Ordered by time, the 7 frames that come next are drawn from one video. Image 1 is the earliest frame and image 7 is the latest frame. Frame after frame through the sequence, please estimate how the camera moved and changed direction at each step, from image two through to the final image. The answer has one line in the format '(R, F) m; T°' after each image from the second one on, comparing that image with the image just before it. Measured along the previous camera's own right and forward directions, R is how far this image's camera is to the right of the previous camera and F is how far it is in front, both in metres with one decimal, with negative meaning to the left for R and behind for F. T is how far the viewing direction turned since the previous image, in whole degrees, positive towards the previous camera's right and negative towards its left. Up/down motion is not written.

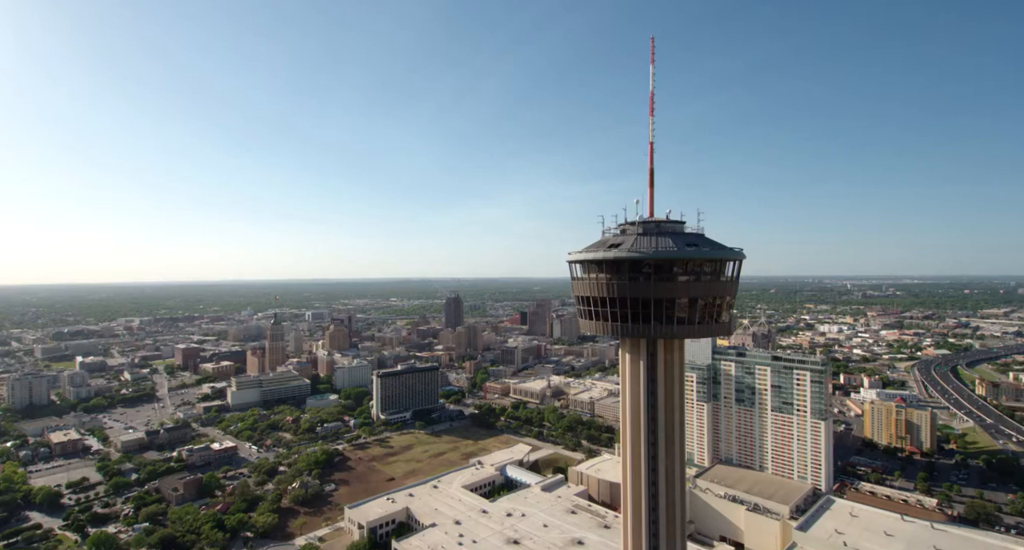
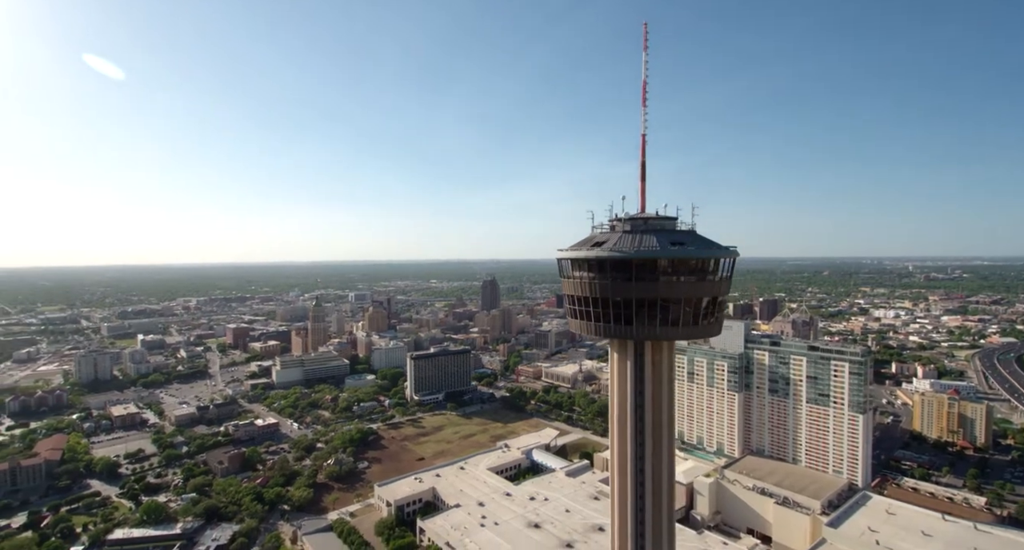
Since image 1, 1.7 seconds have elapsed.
(+2.5, 0.0) m; -6°
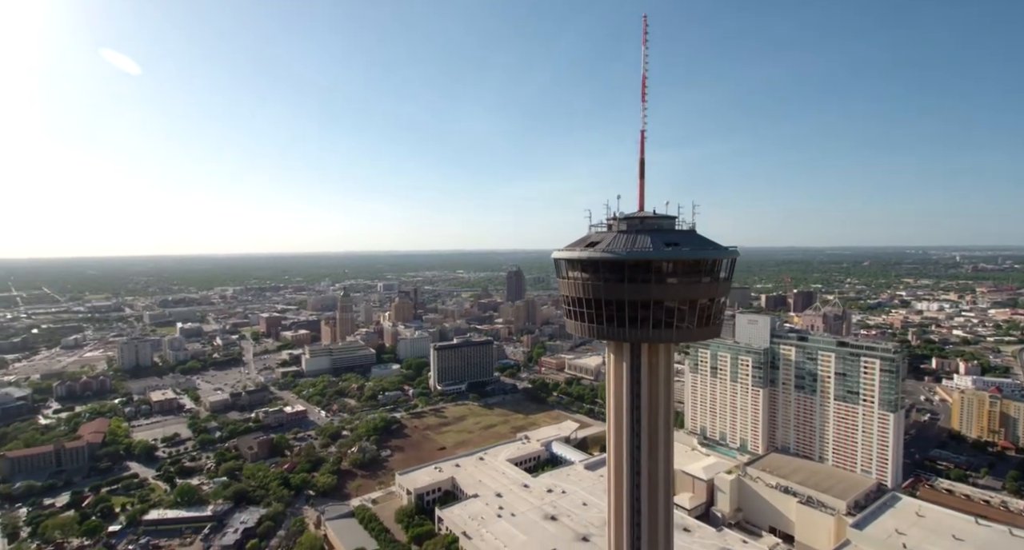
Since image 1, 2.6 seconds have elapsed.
(+1.6, 0.0) m; -4°
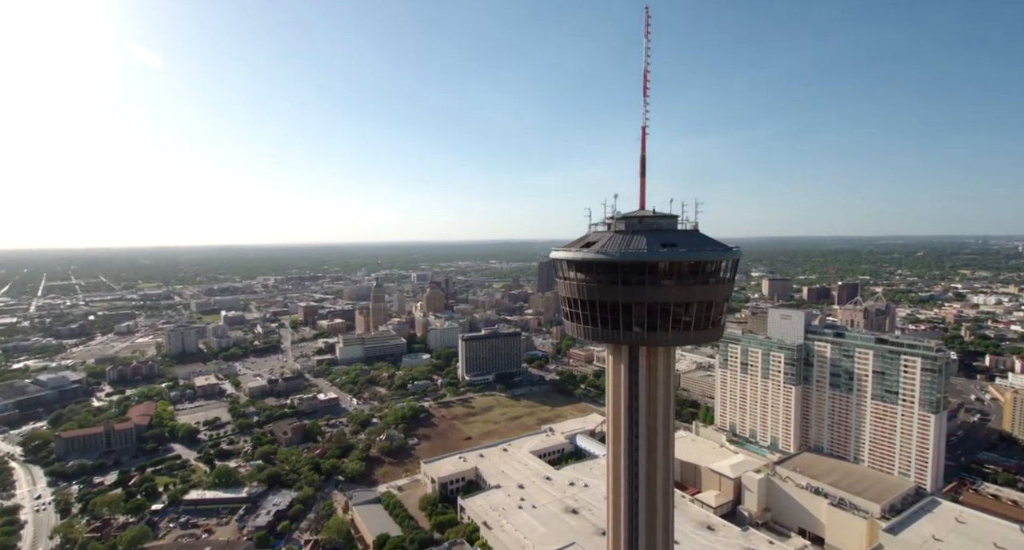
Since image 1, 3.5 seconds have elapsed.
(+1.8, +0.1) m; -5°
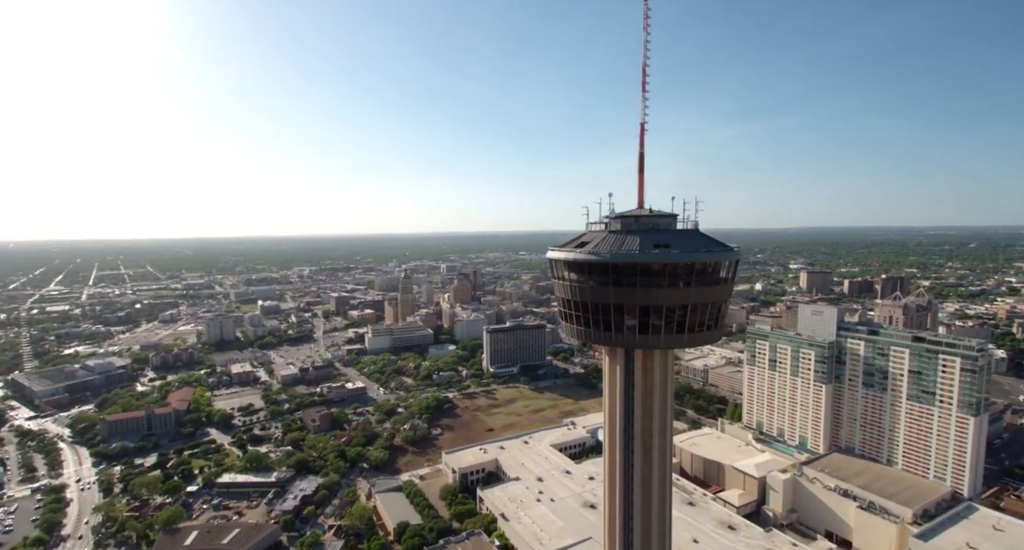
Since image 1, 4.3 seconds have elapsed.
(+1.7, +0.2) m; -4°
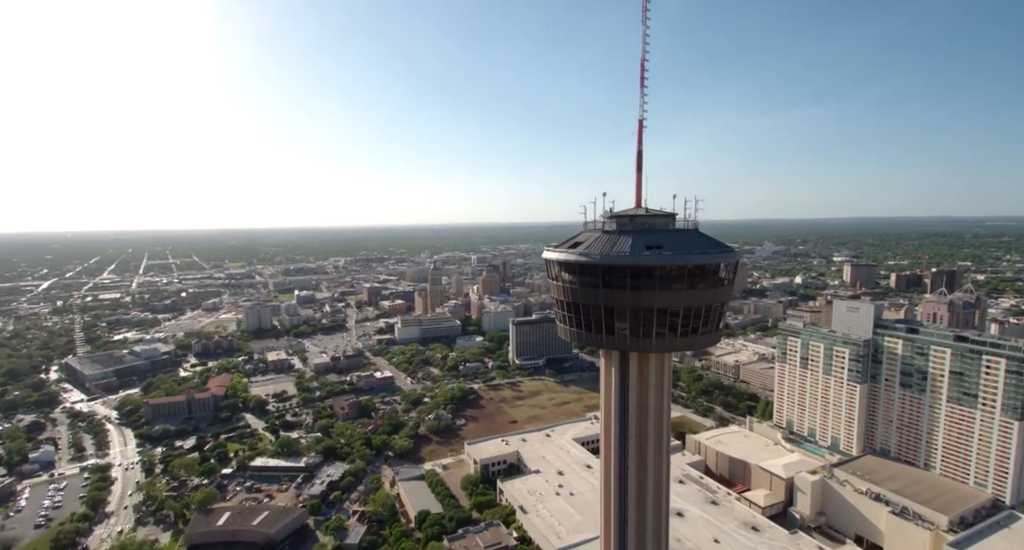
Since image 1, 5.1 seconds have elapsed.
(+1.8, +0.2) m; -4°
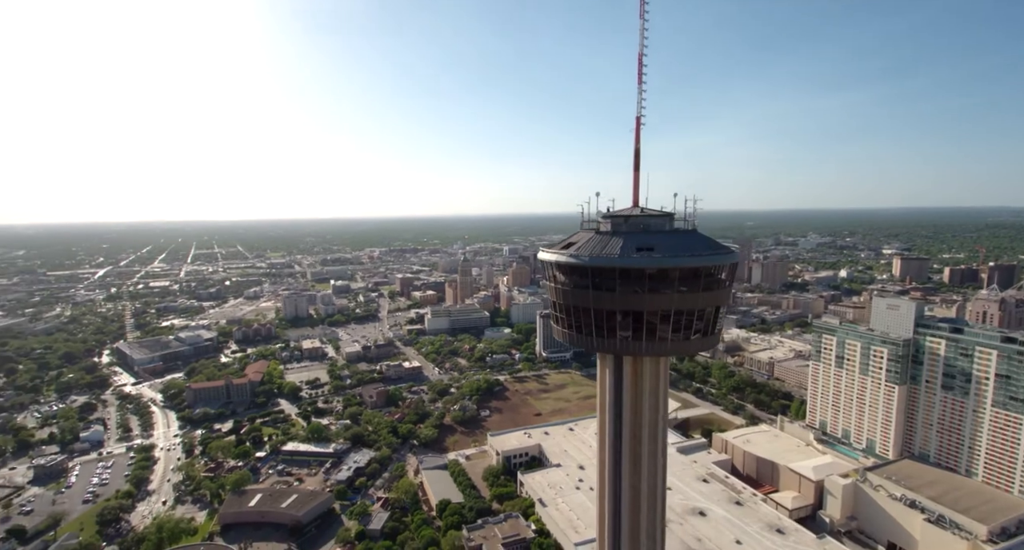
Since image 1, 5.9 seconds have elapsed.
(+1.8, +0.3) m; -5°
